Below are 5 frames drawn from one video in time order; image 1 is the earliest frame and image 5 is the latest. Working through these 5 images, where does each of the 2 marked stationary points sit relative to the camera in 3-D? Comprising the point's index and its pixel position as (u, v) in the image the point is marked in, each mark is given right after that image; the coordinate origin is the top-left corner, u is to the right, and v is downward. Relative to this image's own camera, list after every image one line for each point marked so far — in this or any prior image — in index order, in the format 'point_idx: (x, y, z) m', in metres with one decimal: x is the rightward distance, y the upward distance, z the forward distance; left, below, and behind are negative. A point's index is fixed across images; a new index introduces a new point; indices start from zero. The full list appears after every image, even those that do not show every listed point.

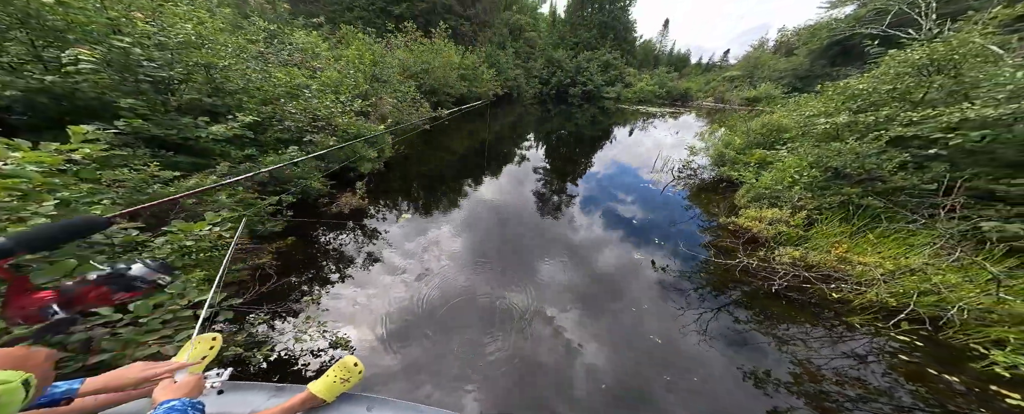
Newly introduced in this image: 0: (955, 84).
0: (+5.2, +1.5, +3.3) m
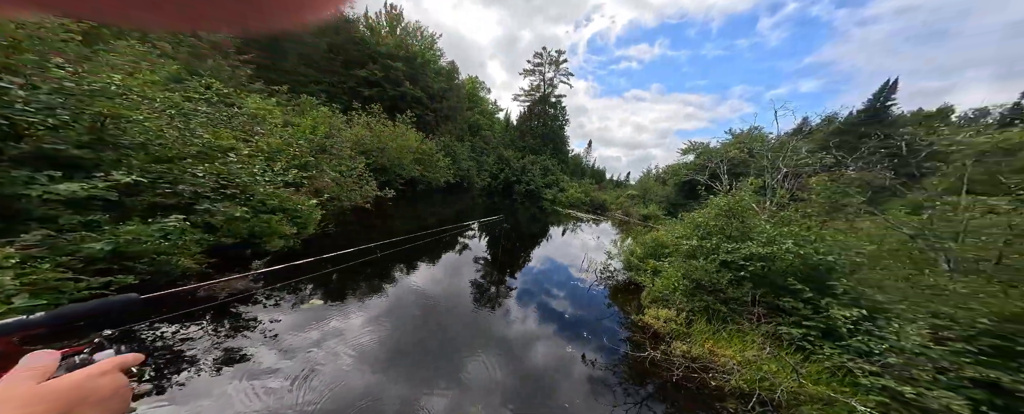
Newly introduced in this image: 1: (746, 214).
0: (+4.5, -0.4, +5.4) m
1: (+4.6, -0.2, +5.5) m
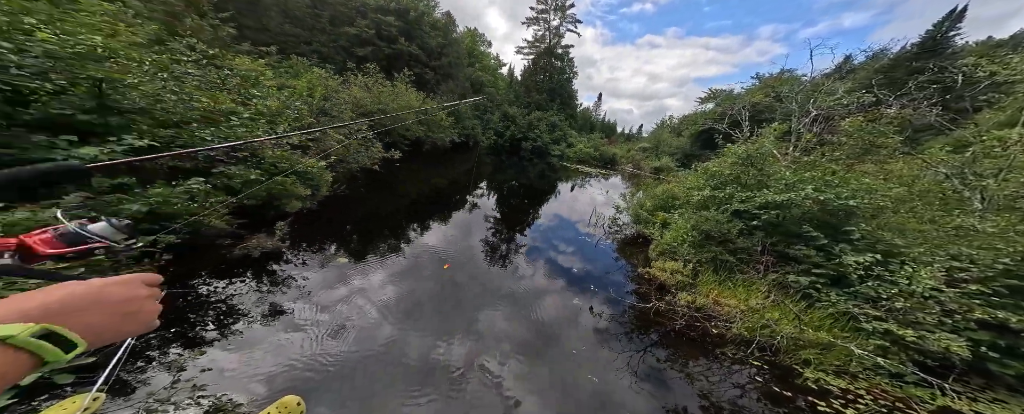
0: (+4.7, +0.6, +5.3) m
1: (+4.8, +0.8, +5.3) m
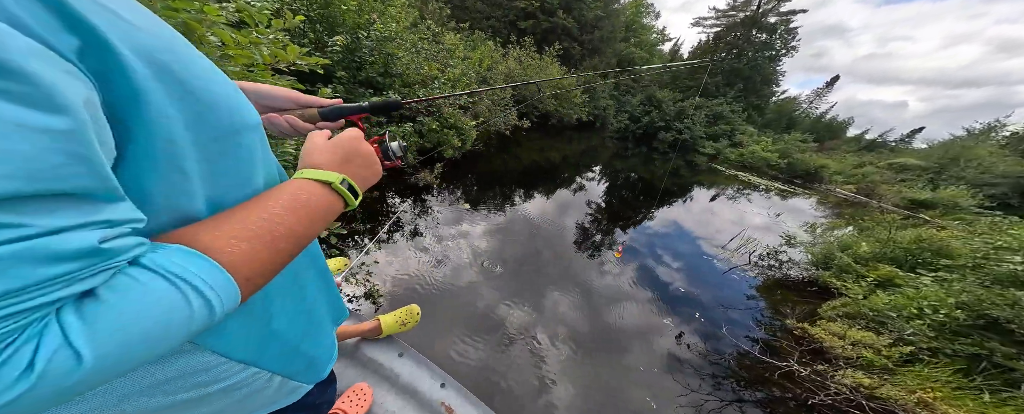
0: (+5.5, -0.5, +1.8) m
1: (+5.7, -0.3, +1.7) m
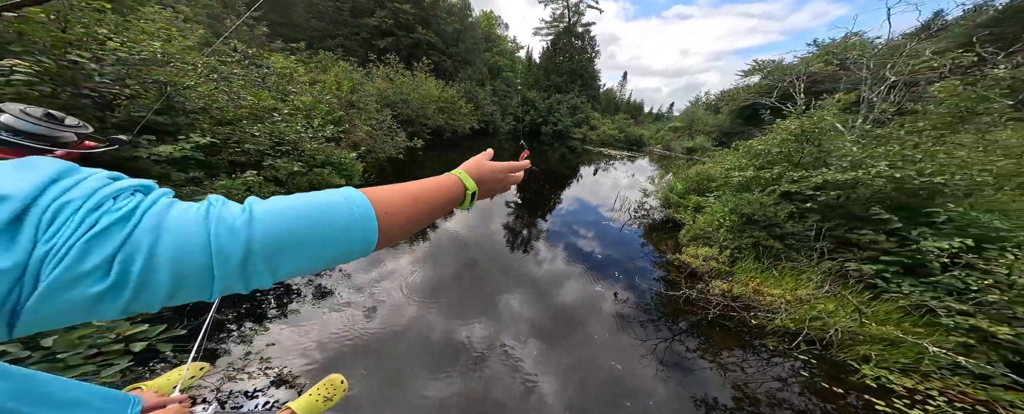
0: (+5.0, +0.9, +4.6) m
1: (+5.1, +1.1, +4.6) m
